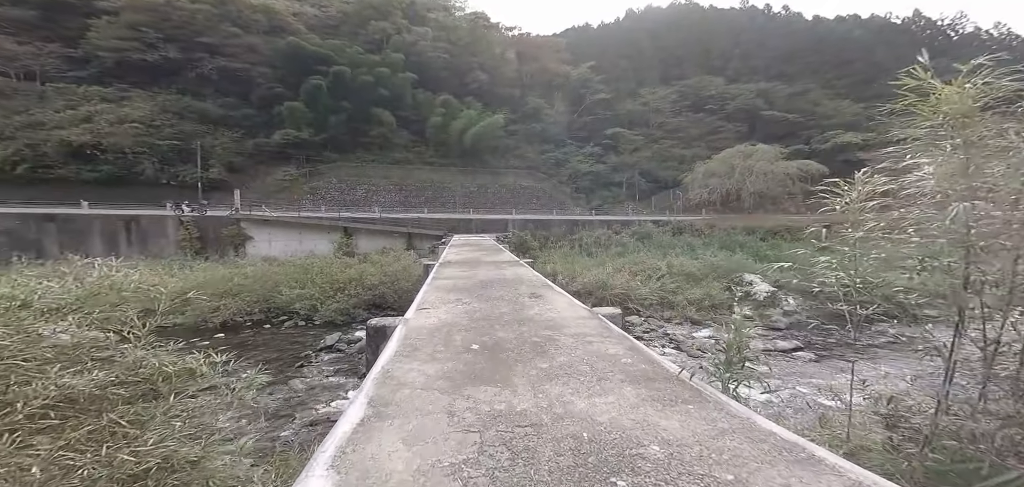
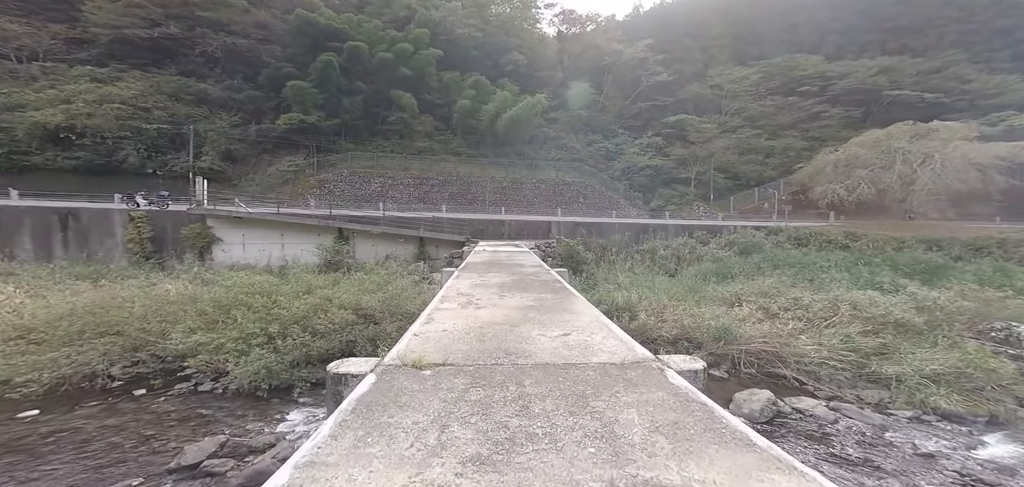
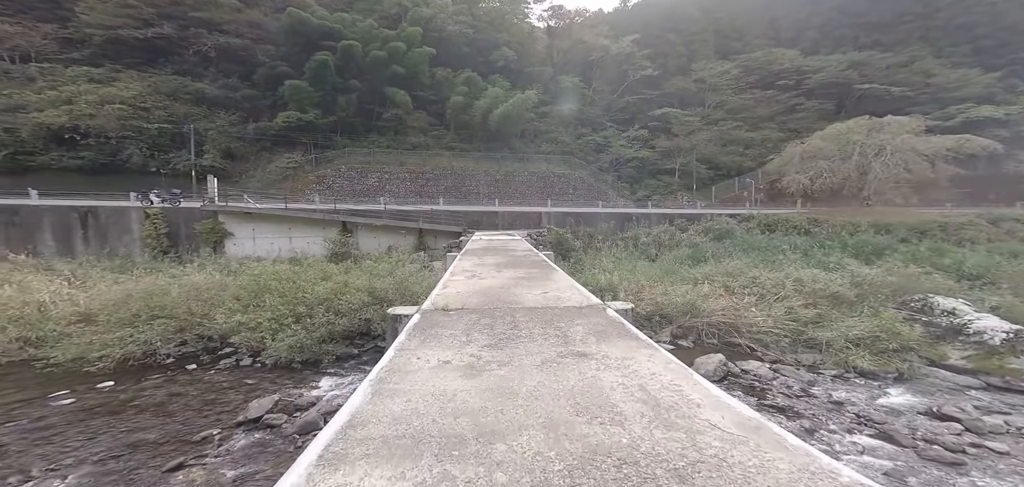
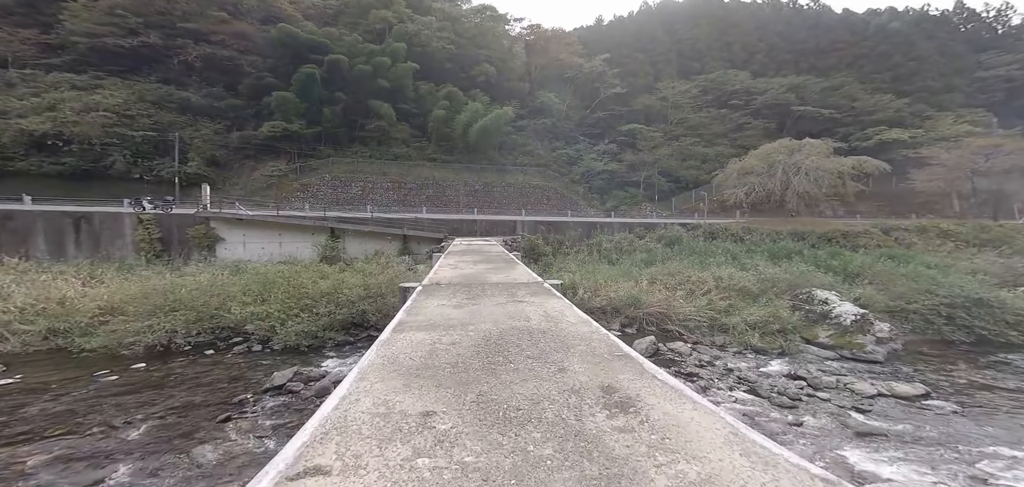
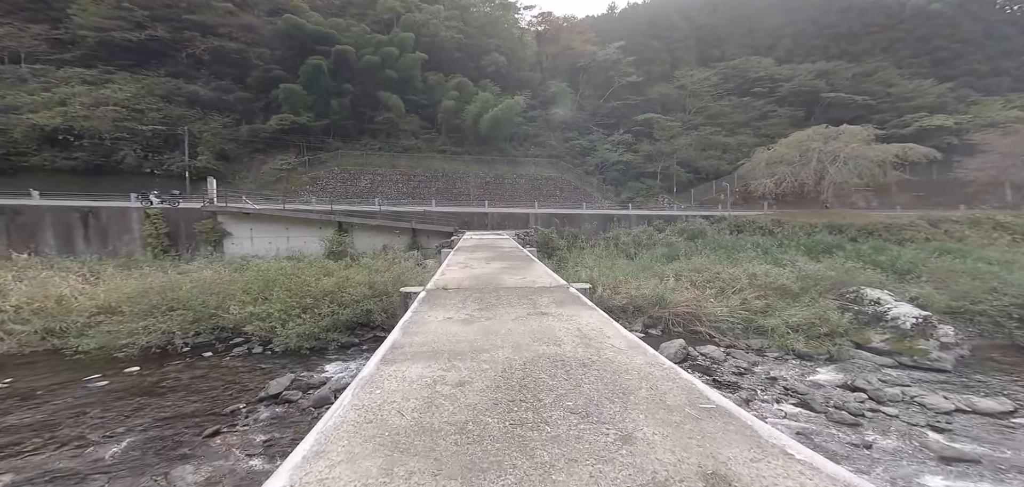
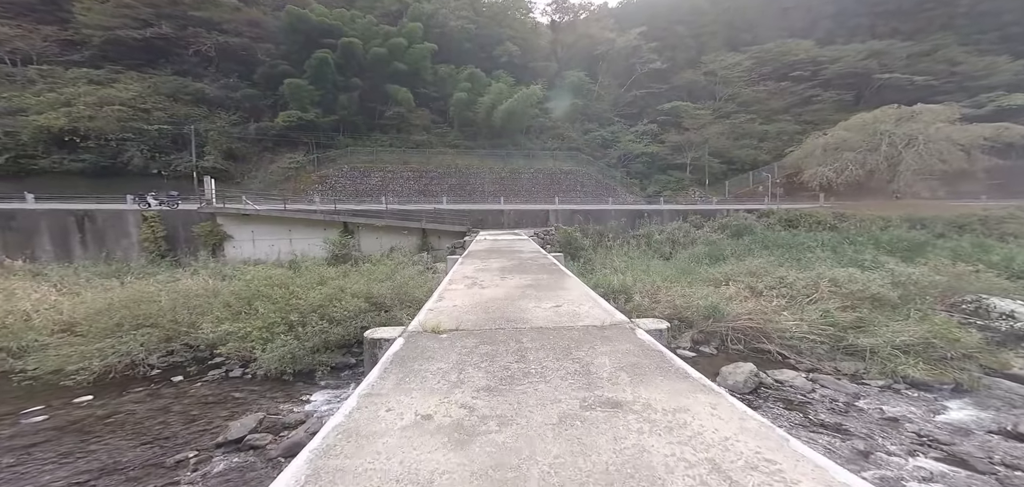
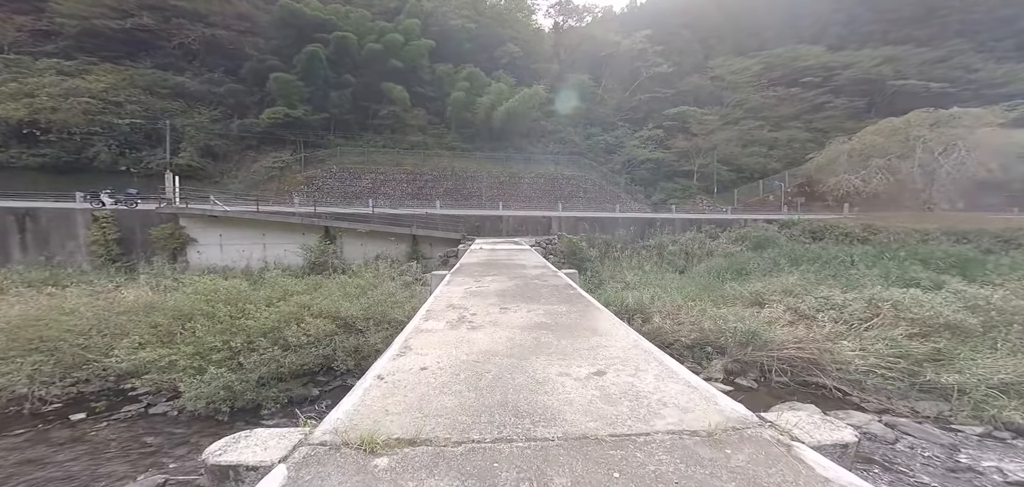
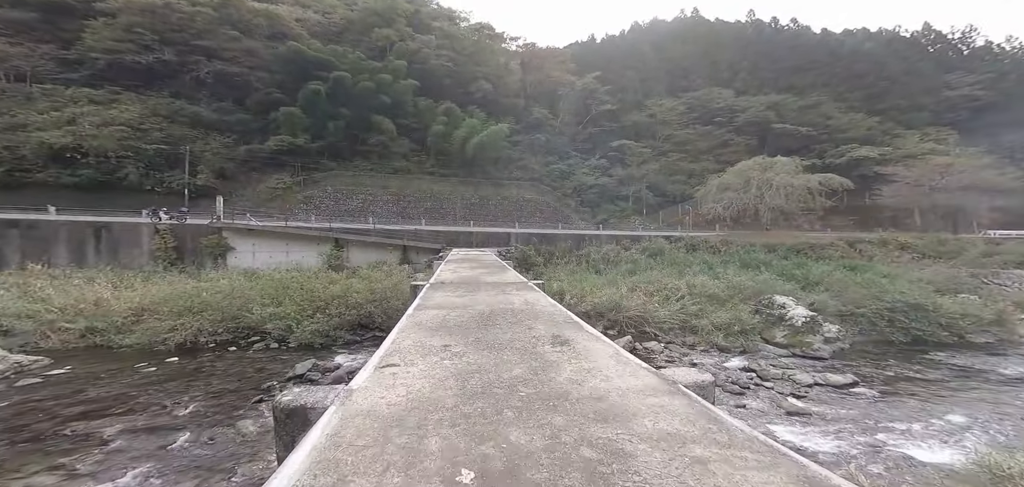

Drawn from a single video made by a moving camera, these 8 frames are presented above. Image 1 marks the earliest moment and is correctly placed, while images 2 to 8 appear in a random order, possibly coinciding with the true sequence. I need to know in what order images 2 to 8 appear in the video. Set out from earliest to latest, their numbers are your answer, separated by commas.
8, 4, 5, 3, 6, 2, 7
